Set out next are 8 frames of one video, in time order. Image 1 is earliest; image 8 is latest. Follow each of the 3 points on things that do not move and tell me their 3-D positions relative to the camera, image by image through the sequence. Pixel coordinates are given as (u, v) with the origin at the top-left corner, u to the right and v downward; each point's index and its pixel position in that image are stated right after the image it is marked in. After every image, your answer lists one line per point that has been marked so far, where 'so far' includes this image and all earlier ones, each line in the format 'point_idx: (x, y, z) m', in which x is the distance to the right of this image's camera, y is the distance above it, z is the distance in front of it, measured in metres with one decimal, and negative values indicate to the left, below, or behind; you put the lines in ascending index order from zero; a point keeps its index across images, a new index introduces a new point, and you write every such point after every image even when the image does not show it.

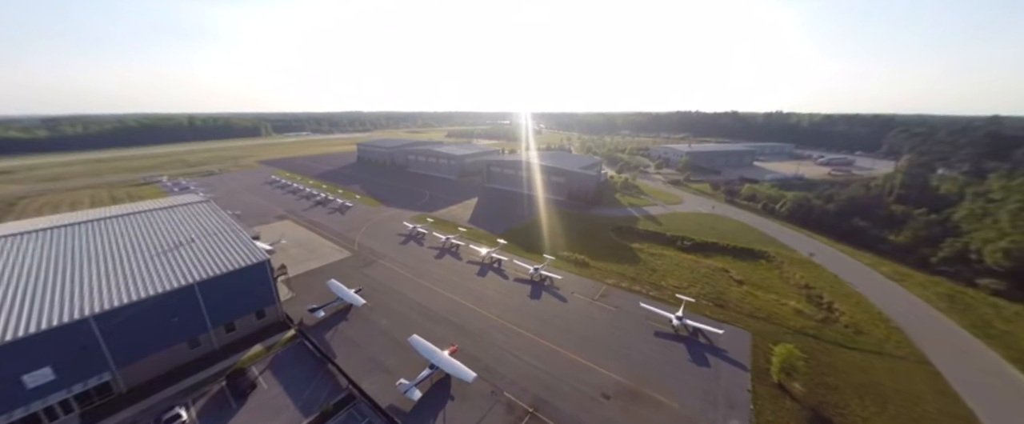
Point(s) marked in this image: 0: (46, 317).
0: (-23.3, -5.3, +14.6) m
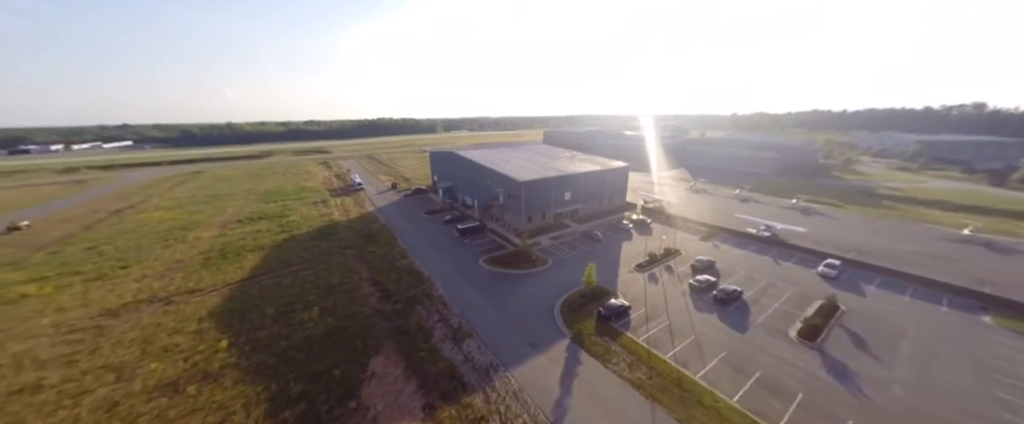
0: (-23.8, -4.3, +21.1) m
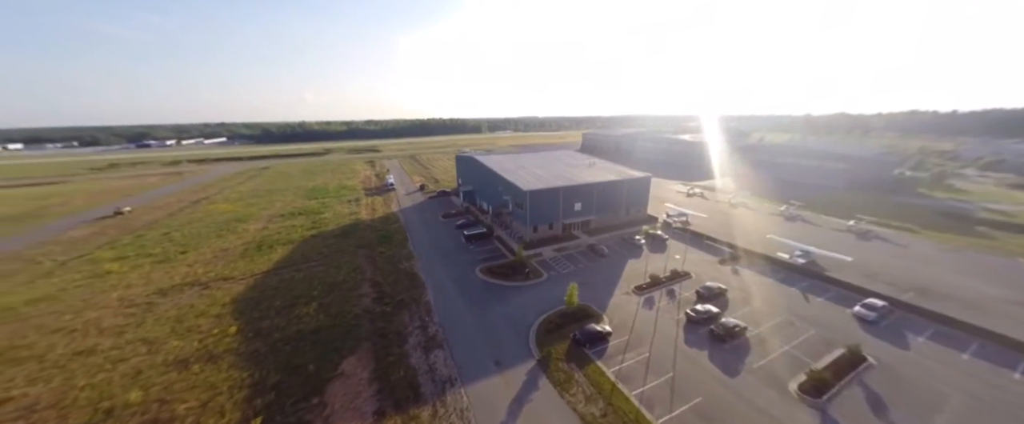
0: (-24.1, -4.0, +24.5) m
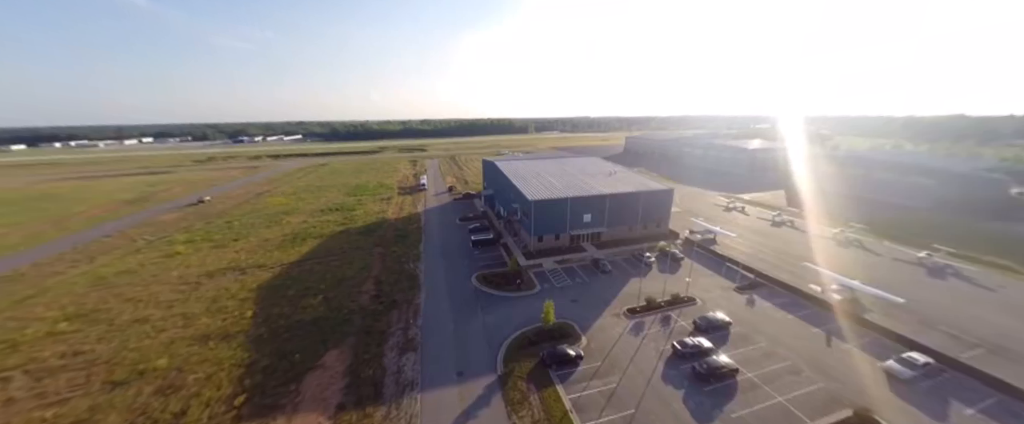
0: (-23.8, -3.5, +28.2) m
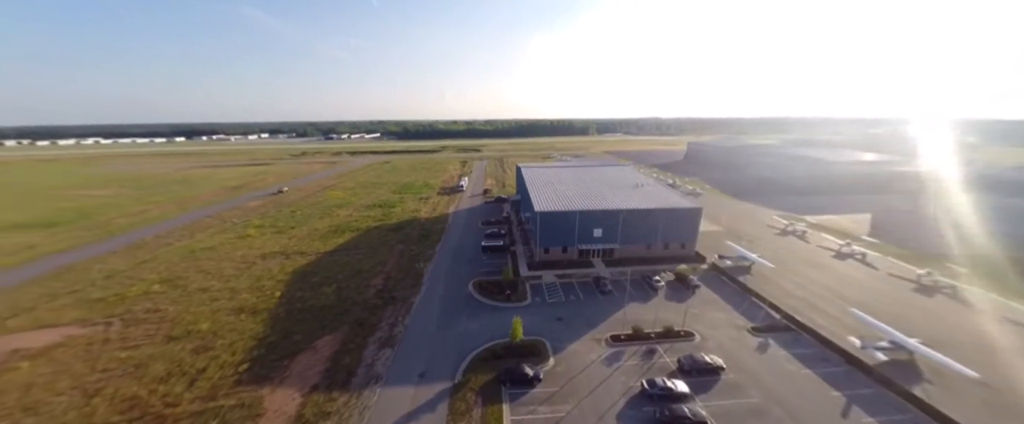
0: (-22.6, -2.8, +33.0) m
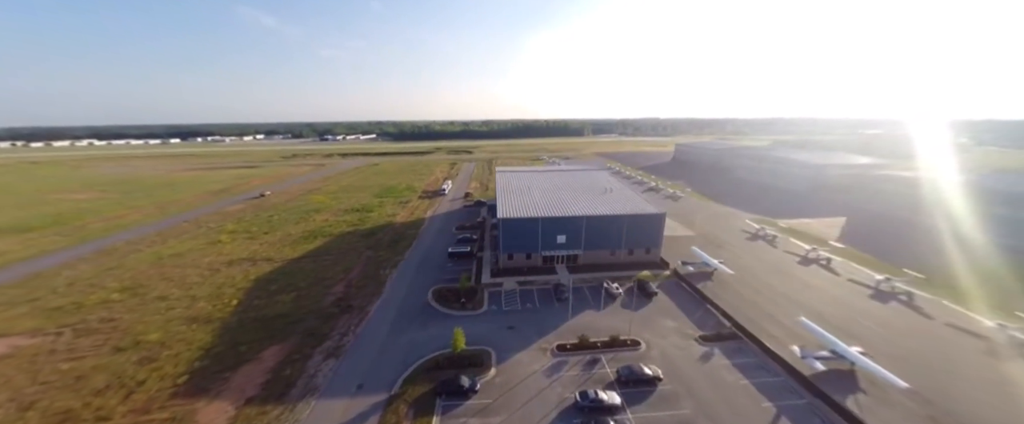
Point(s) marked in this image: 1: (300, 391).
0: (-25.7, -3.4, +33.0) m
1: (-10.4, -8.9, +15.3) m
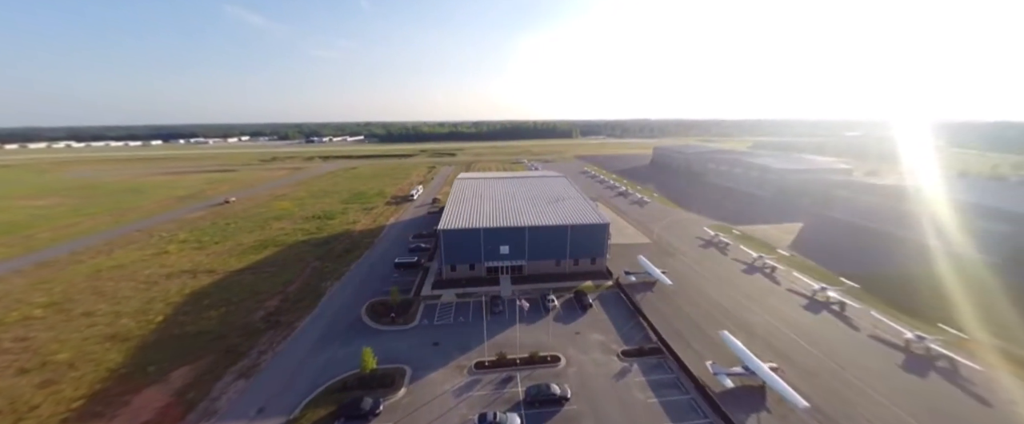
0: (-30.6, -4.4, +32.3) m
1: (-15.0, -9.8, +14.8) m
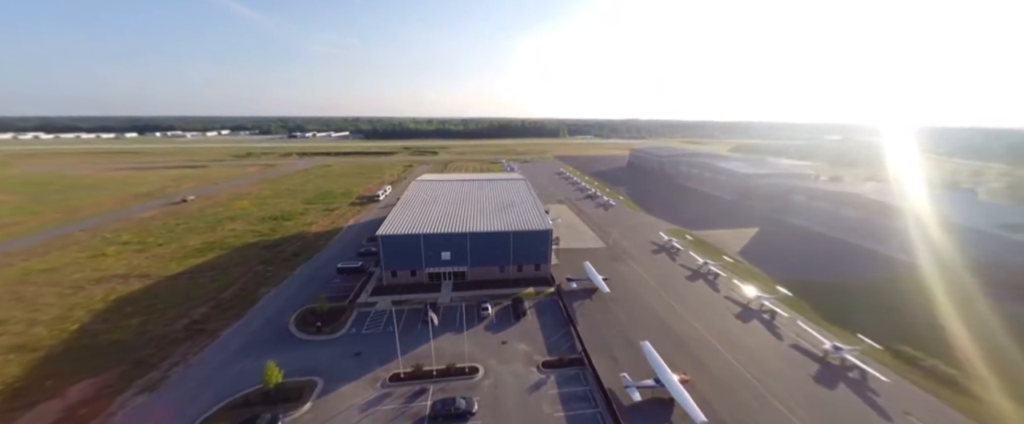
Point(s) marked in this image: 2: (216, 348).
0: (-35.6, -4.5, +31.2) m
1: (-19.7, -10.3, +14.2) m
2: (-18.8, -8.6, +19.8) m
